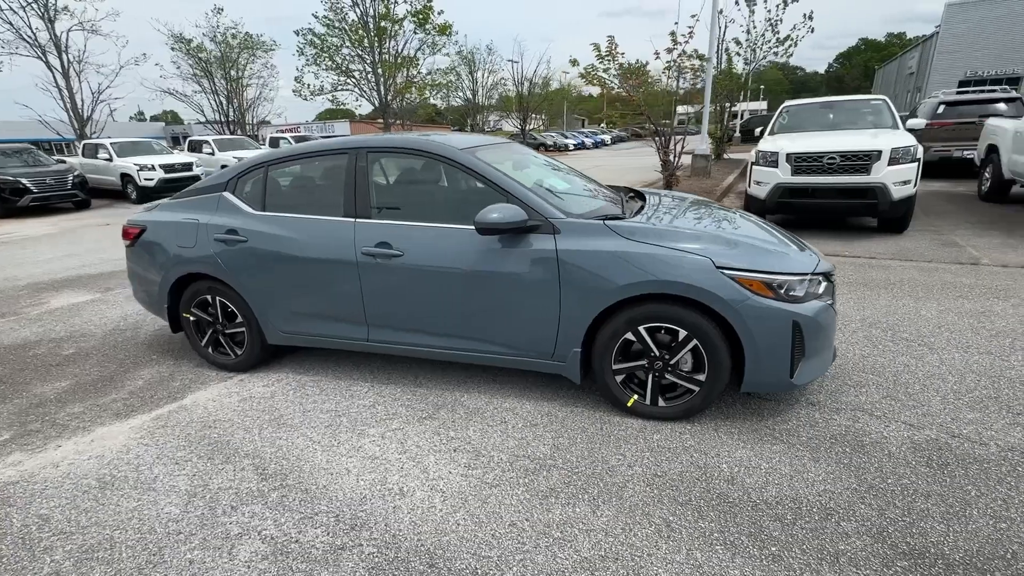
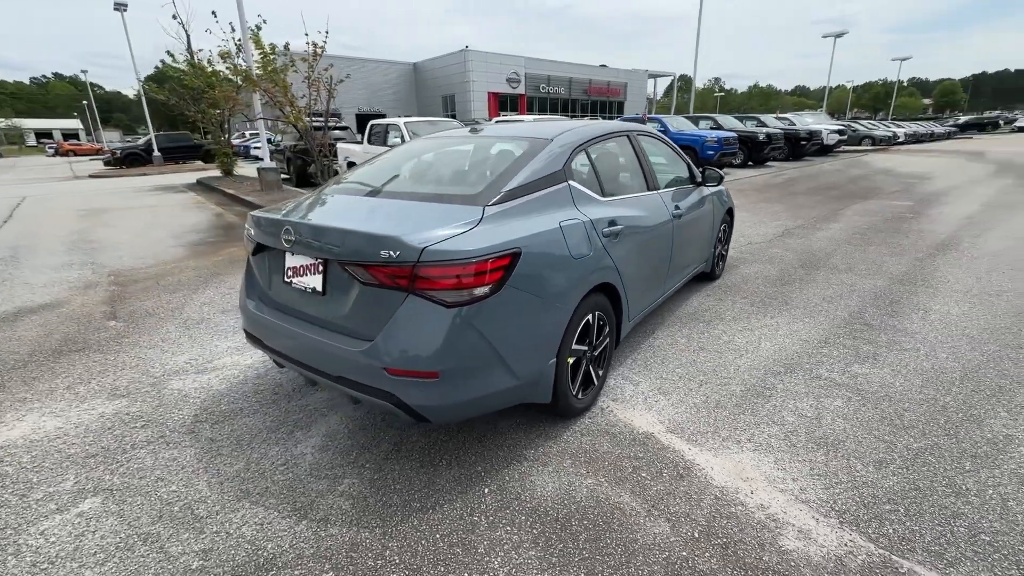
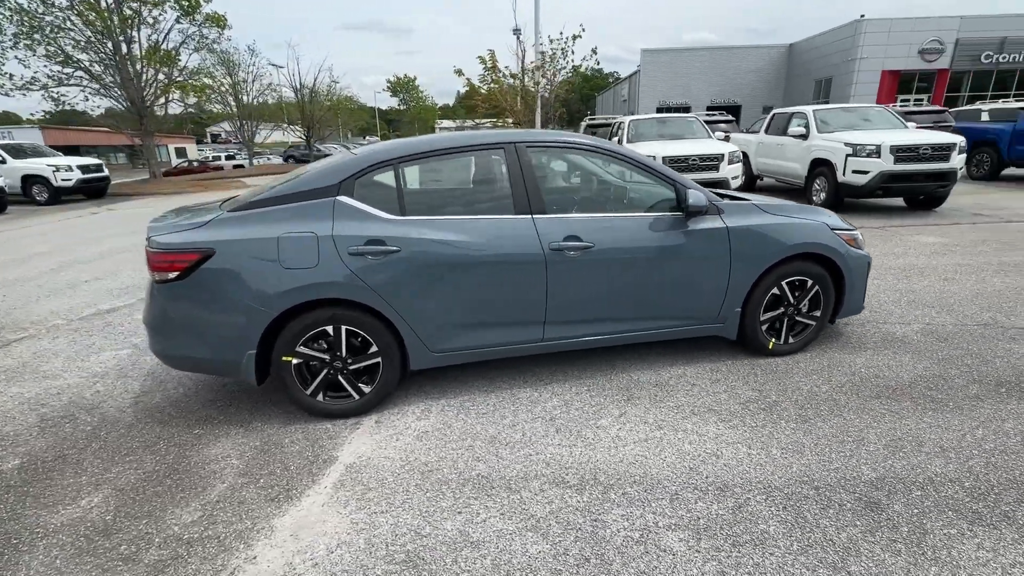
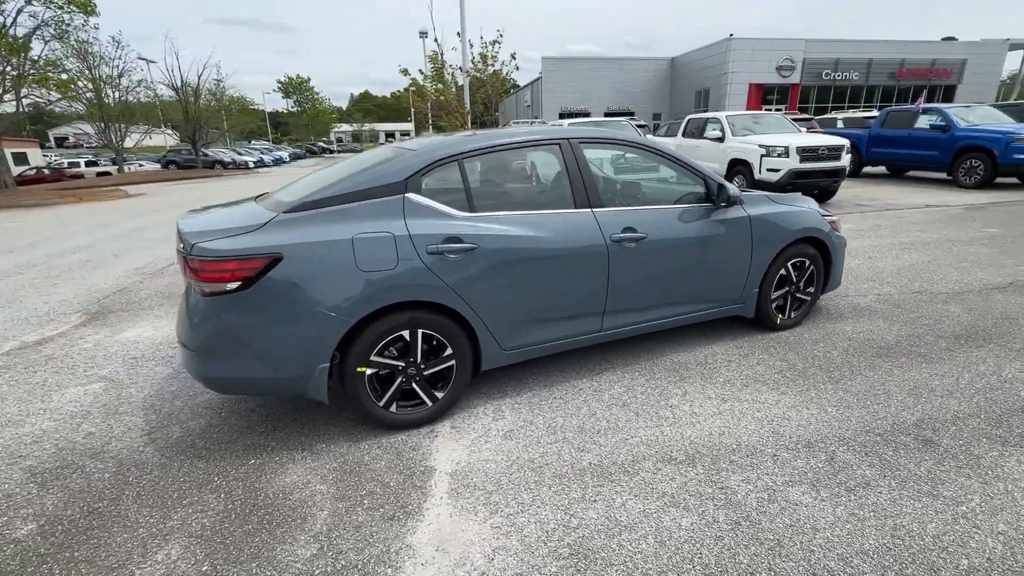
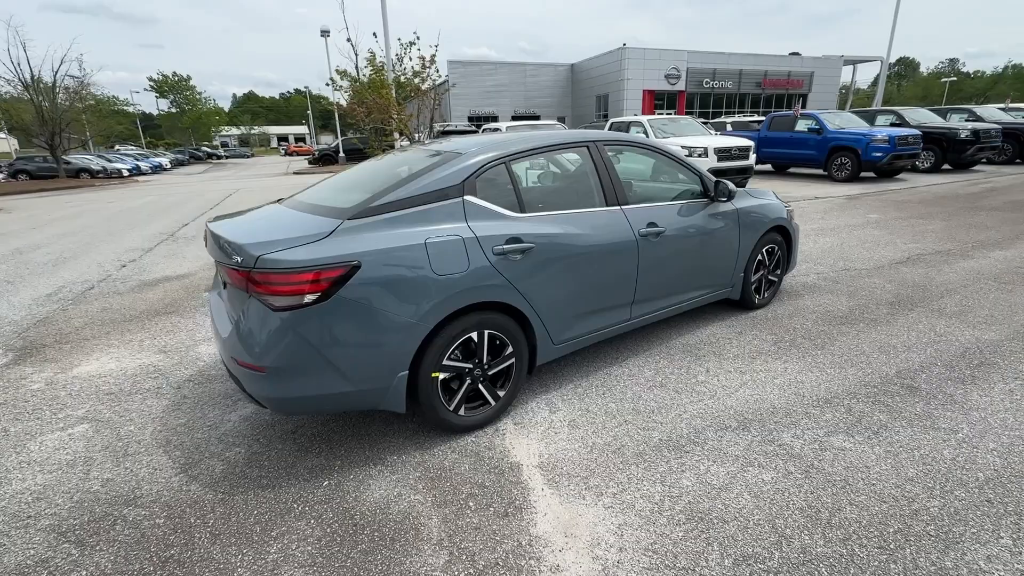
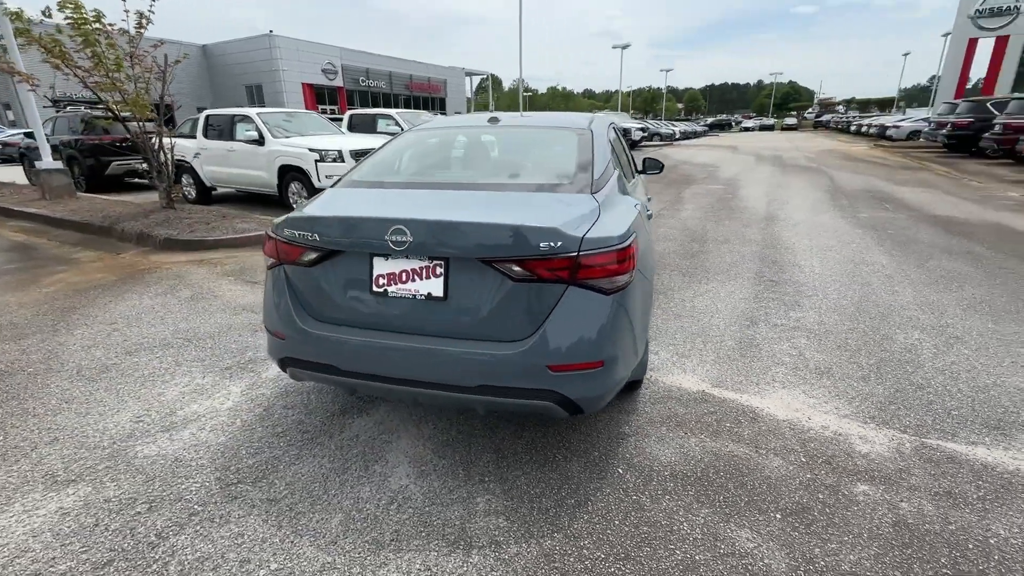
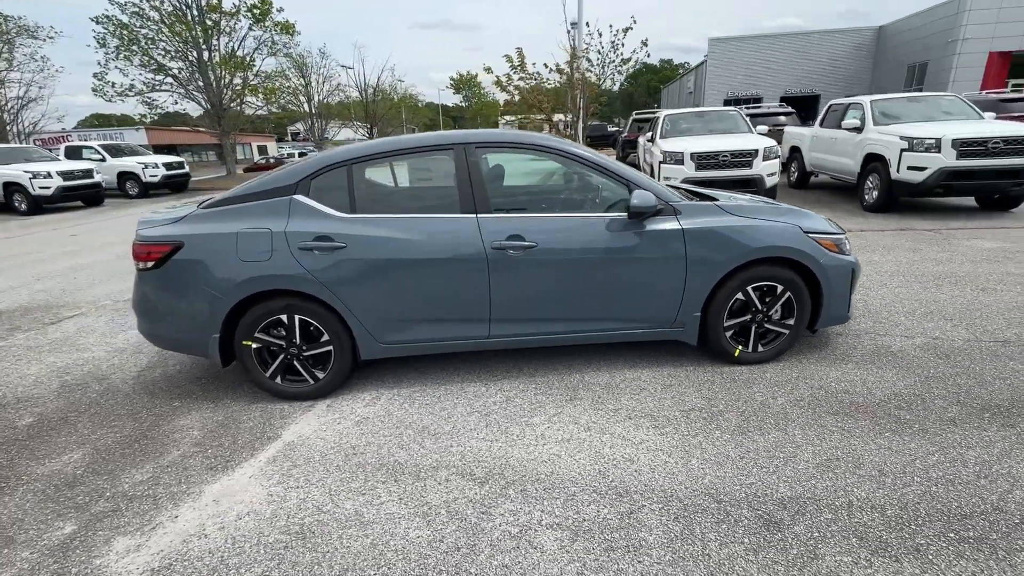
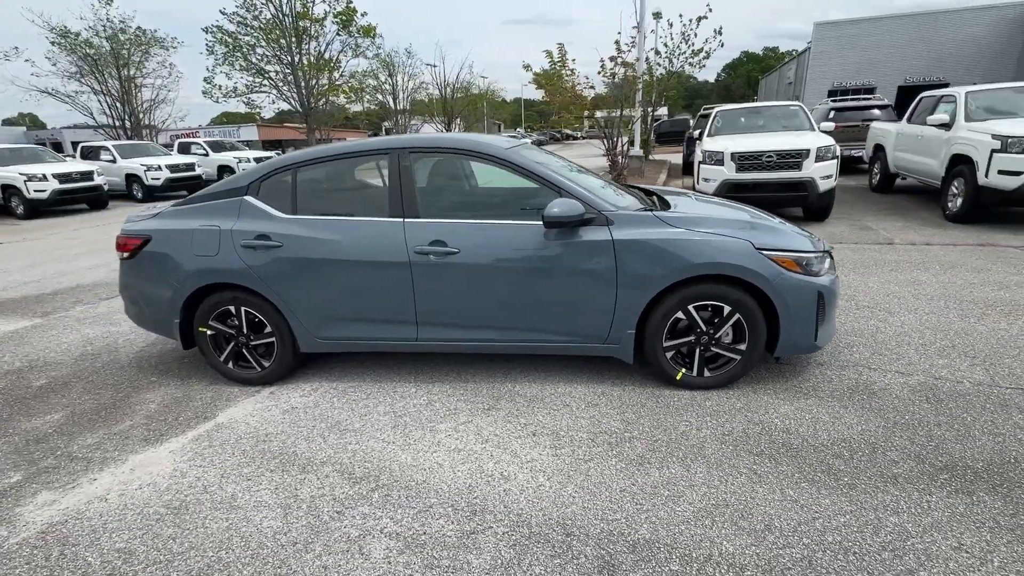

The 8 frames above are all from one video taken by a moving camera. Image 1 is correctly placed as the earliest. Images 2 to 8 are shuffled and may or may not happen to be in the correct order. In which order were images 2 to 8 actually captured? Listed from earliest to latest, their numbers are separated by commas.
8, 7, 3, 4, 5, 2, 6
